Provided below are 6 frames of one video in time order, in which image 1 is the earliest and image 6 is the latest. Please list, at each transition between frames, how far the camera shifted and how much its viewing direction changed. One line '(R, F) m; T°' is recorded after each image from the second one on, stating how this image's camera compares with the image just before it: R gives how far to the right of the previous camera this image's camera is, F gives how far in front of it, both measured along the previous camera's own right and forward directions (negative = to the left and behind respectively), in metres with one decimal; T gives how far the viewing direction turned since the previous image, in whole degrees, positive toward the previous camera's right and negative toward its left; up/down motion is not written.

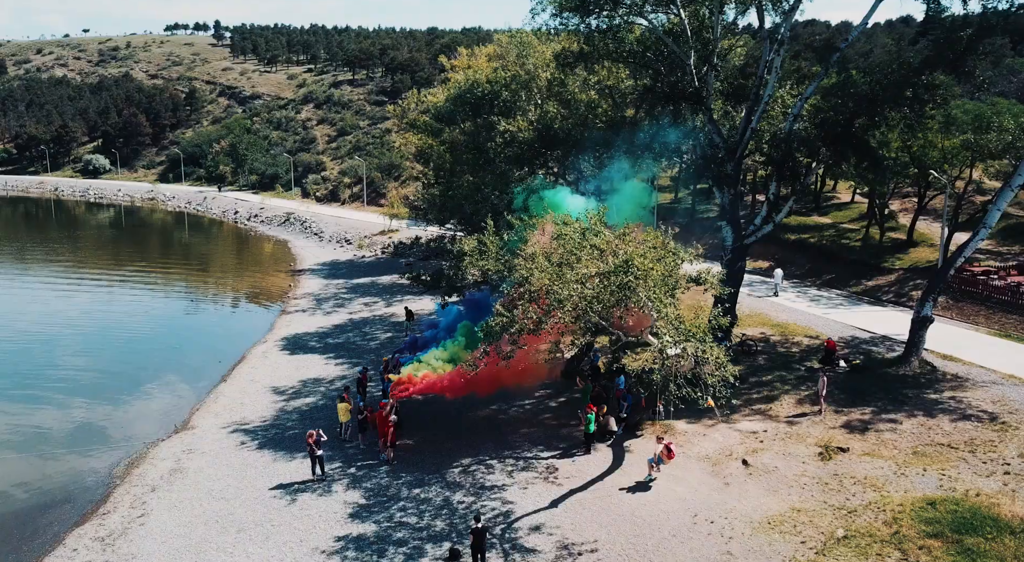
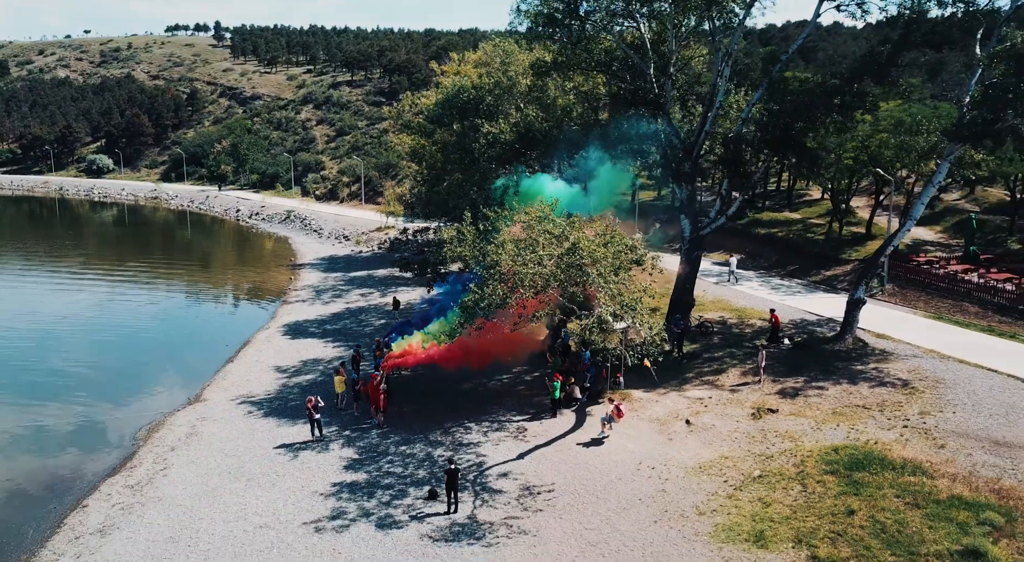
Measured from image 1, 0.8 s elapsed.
(+0.8, -2.8) m; 0°
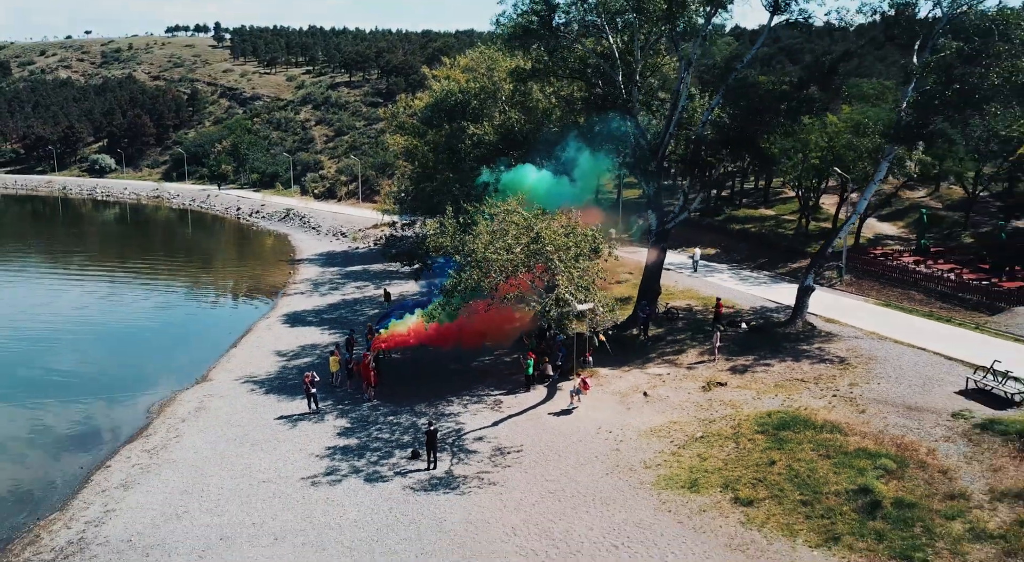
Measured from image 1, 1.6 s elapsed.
(+0.8, -2.5) m; 0°
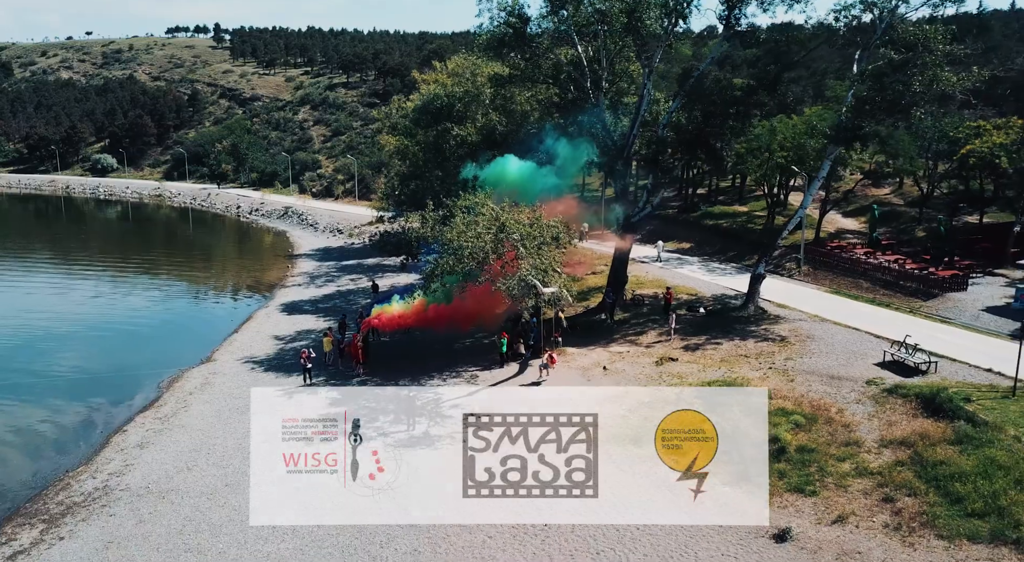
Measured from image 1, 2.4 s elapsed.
(+1.0, -2.8) m; 0°
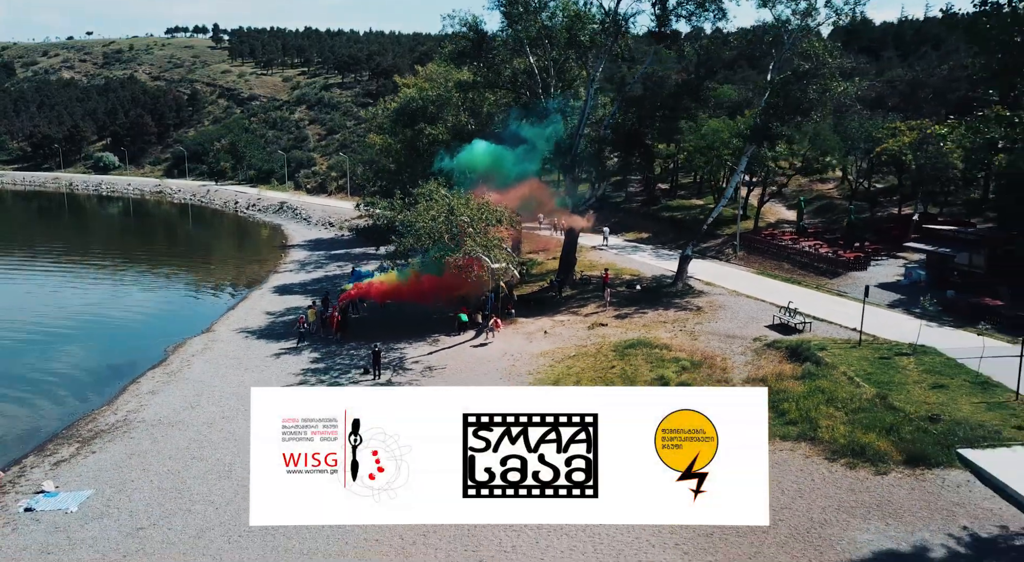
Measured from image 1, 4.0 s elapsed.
(+2.0, -4.7) m; 0°
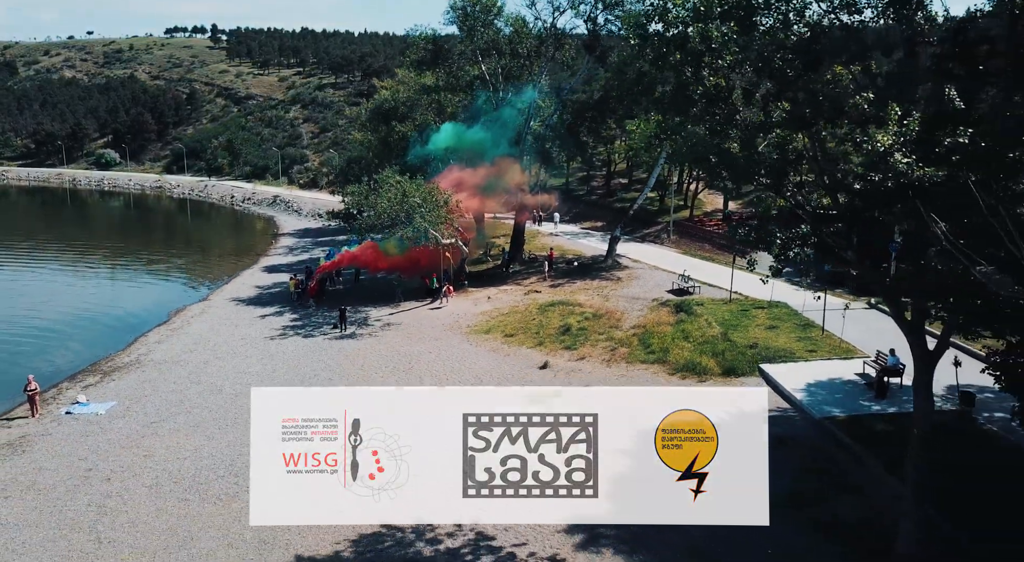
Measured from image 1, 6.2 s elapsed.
(+2.6, -5.9) m; 0°
